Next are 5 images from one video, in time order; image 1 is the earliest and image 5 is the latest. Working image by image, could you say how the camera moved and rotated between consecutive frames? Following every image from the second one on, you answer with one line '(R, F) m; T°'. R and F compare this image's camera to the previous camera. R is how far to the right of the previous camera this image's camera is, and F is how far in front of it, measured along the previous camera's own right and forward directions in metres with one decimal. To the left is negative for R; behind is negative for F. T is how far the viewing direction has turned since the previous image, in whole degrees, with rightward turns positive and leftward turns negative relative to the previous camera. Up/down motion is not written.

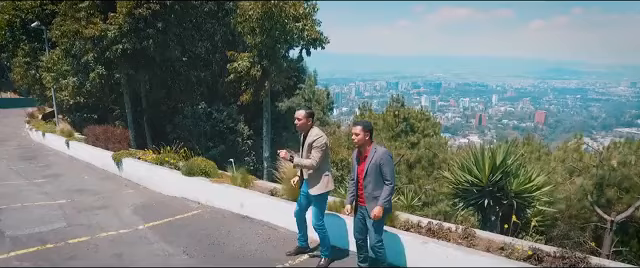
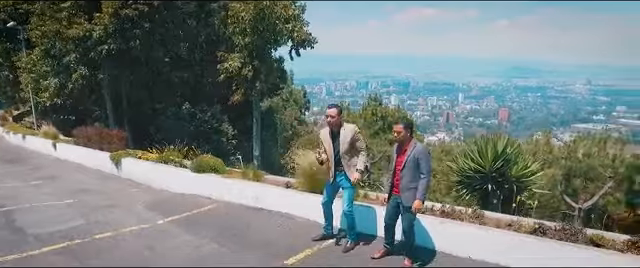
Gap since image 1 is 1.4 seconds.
(-0.8, -0.5) m; +4°
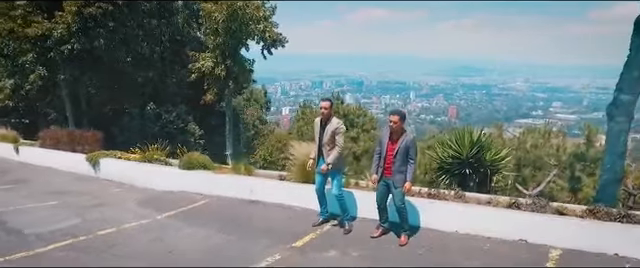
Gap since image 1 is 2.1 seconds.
(-0.7, -0.5) m; +6°
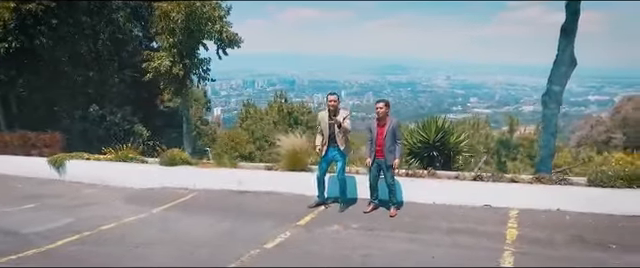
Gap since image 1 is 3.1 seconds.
(-1.1, -0.8) m; +9°
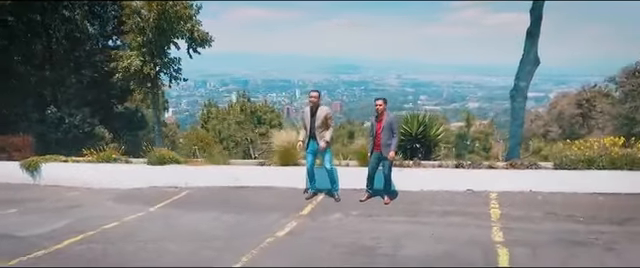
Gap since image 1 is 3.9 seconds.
(-0.8, -0.4) m; +6°
